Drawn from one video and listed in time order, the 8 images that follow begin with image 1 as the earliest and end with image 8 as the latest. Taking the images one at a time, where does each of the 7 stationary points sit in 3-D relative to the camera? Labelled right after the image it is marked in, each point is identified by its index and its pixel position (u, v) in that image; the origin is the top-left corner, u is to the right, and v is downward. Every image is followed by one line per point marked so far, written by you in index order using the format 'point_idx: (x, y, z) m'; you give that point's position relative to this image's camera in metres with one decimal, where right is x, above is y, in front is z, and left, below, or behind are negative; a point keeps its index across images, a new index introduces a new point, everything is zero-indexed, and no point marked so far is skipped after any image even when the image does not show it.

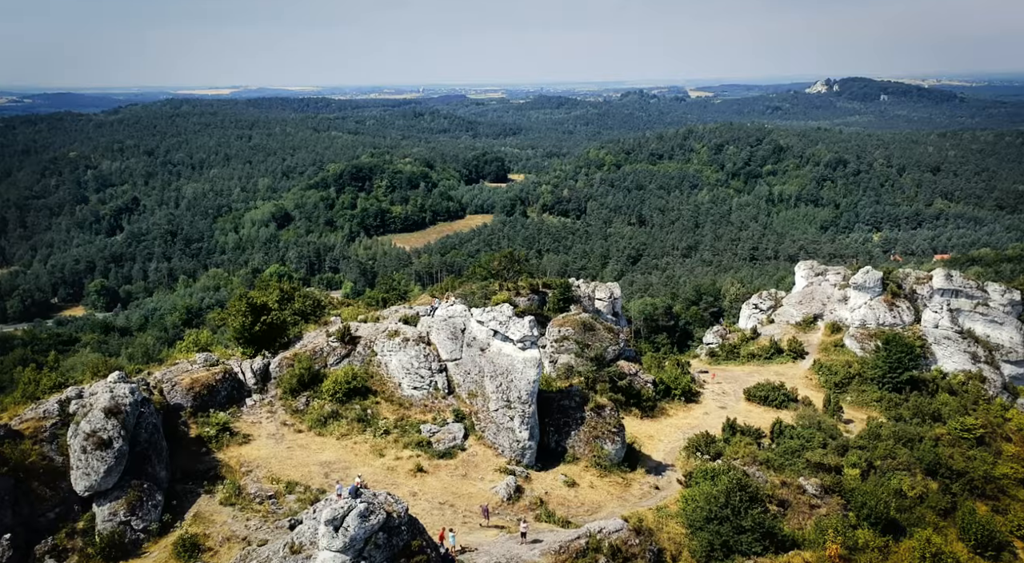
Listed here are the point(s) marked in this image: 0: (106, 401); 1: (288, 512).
0: (-8.0, -2.4, +15.0) m
1: (-4.6, -4.6, +15.3) m
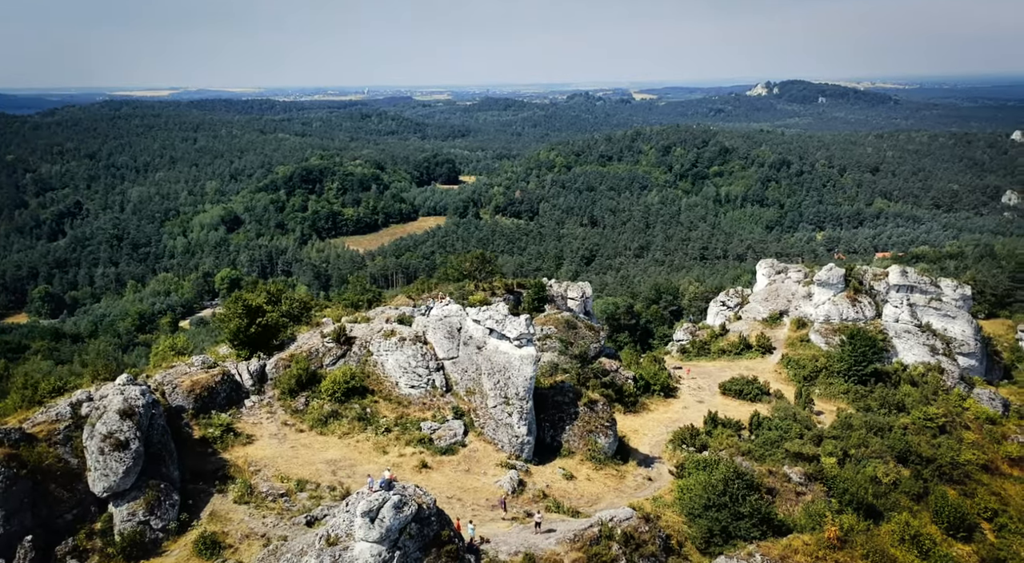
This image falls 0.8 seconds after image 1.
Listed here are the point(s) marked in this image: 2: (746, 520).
0: (-7.8, -2.4, +15.1) m
1: (-4.3, -4.7, +15.6) m
2: (+5.0, -5.2, +16.3) m
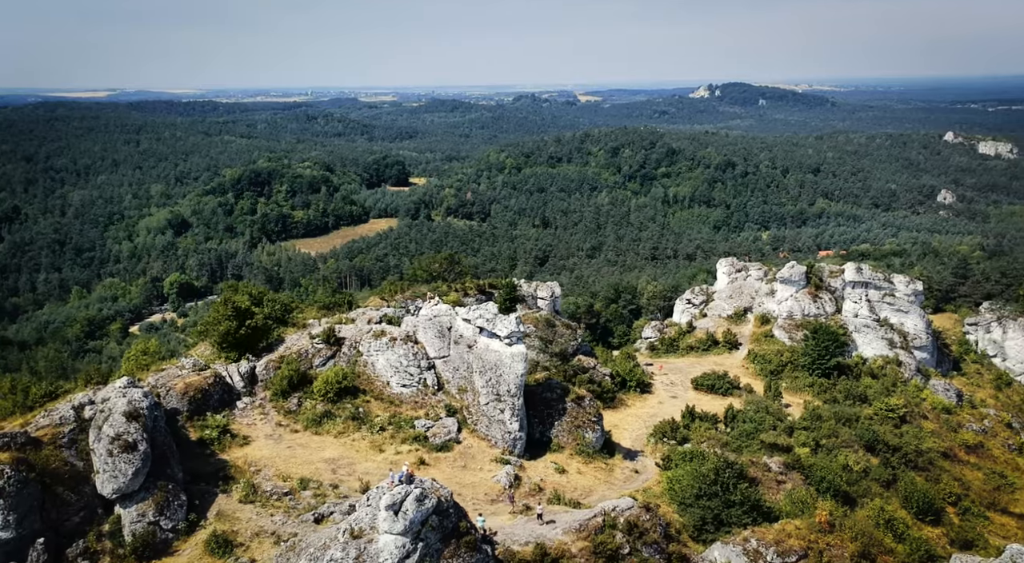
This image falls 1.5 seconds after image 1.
0: (-7.7, -2.5, +15.1) m
1: (-4.3, -4.7, +15.8) m
2: (+5.1, -5.1, +17.0) m
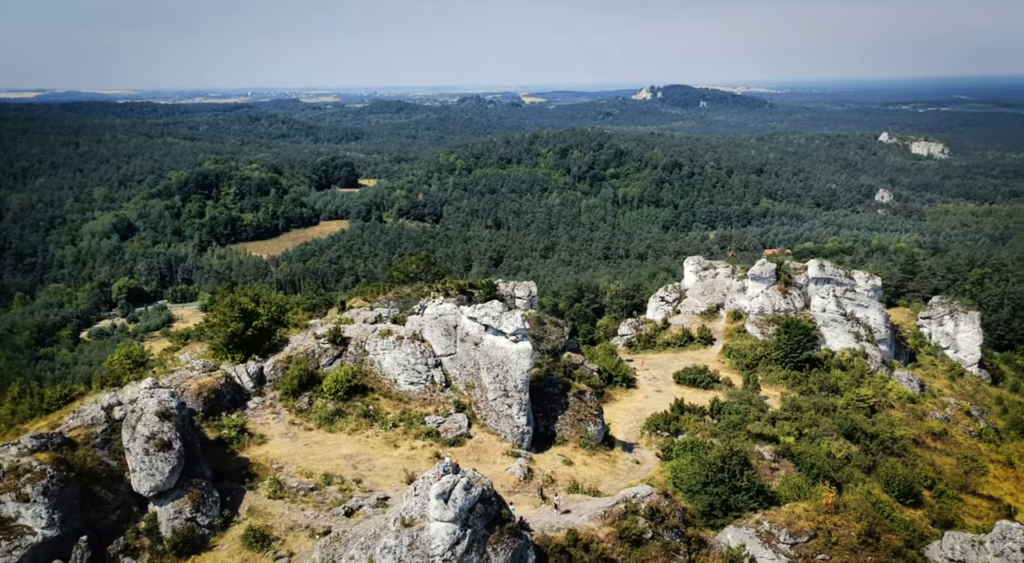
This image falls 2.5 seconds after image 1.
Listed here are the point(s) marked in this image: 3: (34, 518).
0: (-7.2, -2.5, +15.4) m
1: (-3.8, -4.7, +16.2) m
2: (+5.5, -5.0, +17.9) m
3: (-8.2, -4.1, +13.1) m
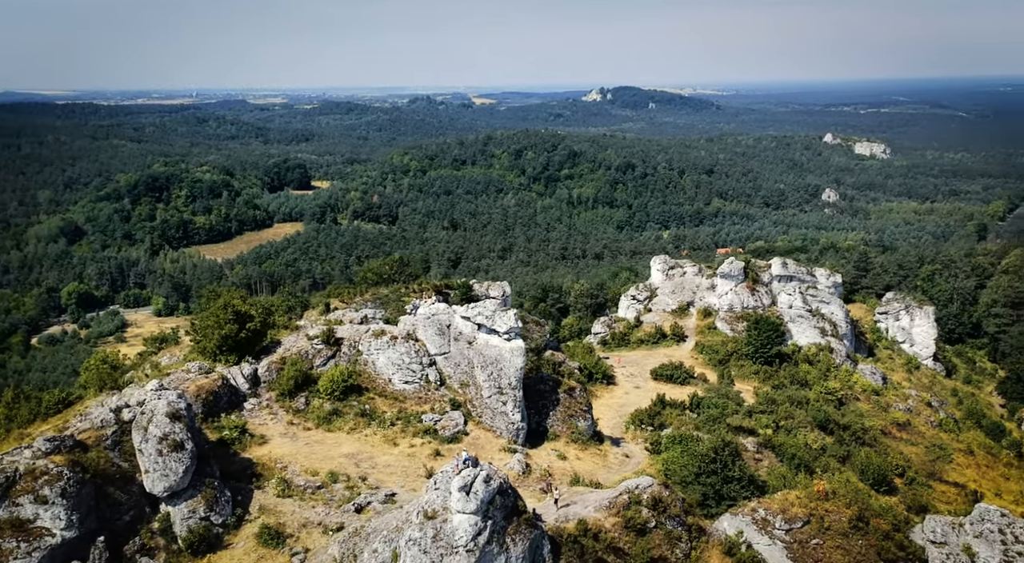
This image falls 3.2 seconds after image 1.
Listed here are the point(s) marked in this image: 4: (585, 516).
0: (-7.1, -2.6, +15.5) m
1: (-3.7, -4.7, +16.5) m
2: (+5.5, -5.0, +18.7) m
3: (-7.9, -4.1, +13.1) m
4: (+1.5, -4.8, +15.4) m
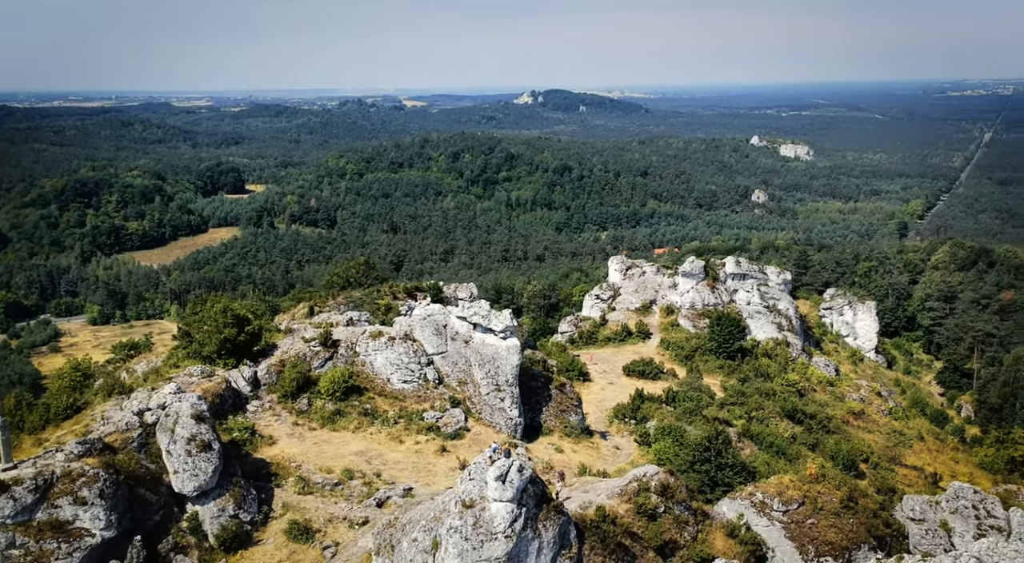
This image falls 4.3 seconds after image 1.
0: (-6.7, -2.6, +15.8) m
1: (-3.4, -4.8, +17.0) m
2: (+5.7, -4.9, +19.8) m
3: (-7.4, -4.2, +13.4) m
4: (+1.9, -4.7, +16.3) m
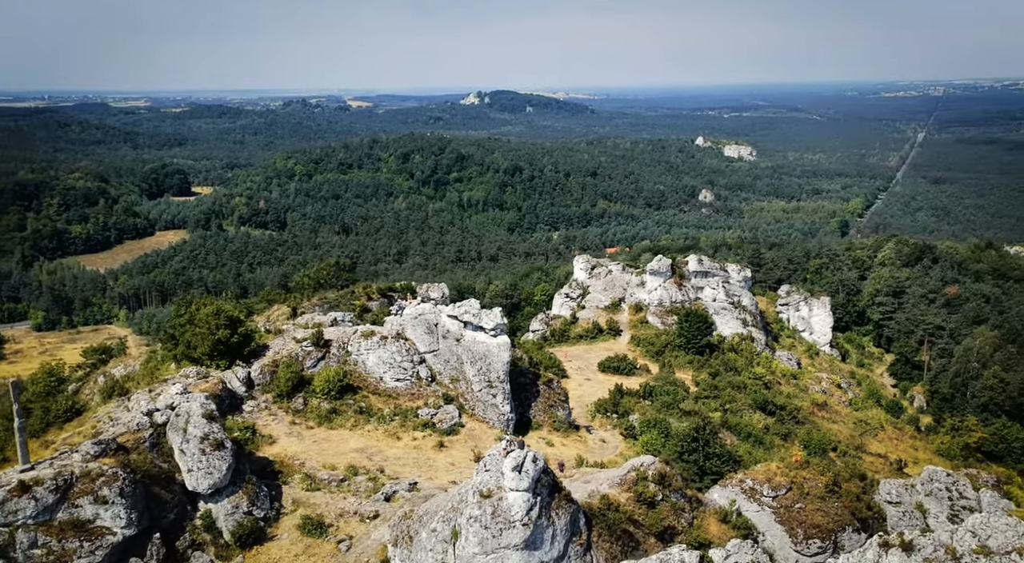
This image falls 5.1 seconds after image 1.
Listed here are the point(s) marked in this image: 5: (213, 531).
0: (-6.6, -2.7, +16.0) m
1: (-3.3, -4.8, +17.4) m
2: (+5.6, -4.8, +20.7) m
3: (-7.1, -4.3, +13.6) m
4: (+2.0, -4.7, +16.9) m
5: (-5.9, -5.0, +15.0) m
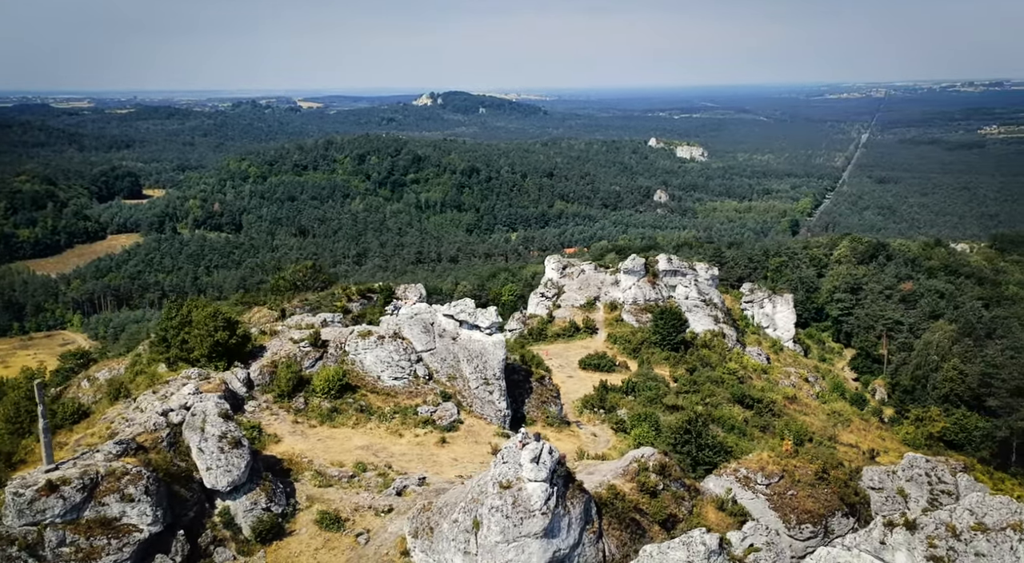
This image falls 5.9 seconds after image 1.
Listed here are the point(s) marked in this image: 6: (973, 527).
0: (-6.4, -2.7, +16.3) m
1: (-3.1, -4.8, +17.8) m
2: (+5.6, -4.7, +21.5) m
3: (-6.8, -4.3, +13.8) m
4: (+2.1, -4.7, +17.6) m
5: (-5.6, -5.0, +15.3) m
6: (+8.9, -4.8, +14.9) m
